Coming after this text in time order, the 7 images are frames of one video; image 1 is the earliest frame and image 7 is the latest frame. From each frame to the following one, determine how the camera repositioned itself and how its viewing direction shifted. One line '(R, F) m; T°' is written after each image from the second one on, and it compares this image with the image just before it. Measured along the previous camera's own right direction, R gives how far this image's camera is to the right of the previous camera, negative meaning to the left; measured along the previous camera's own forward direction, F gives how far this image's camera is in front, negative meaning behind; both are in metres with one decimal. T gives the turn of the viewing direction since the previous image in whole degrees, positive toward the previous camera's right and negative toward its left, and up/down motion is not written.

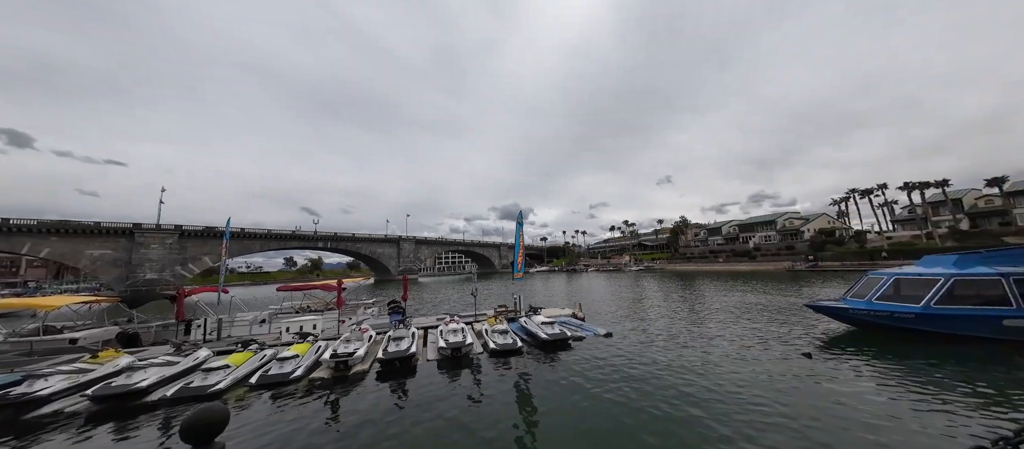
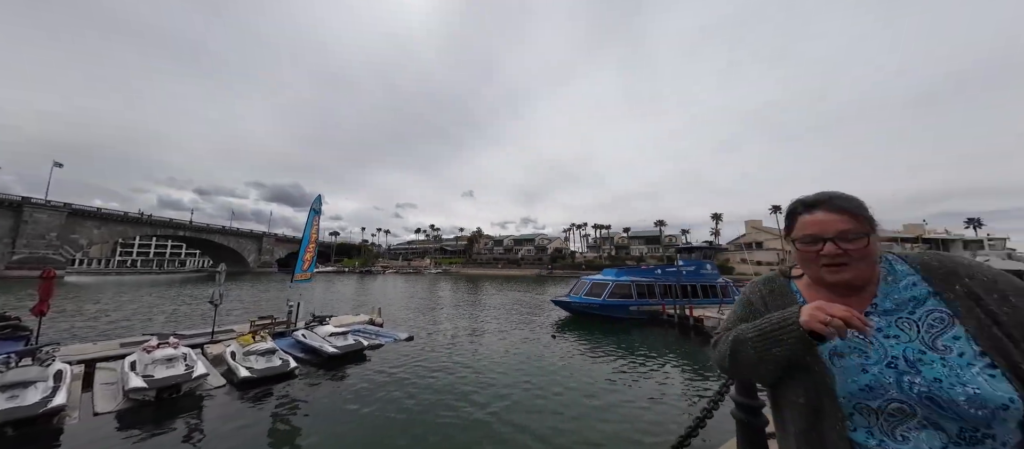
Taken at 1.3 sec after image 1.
(-0.7, +0.7) m; +38°
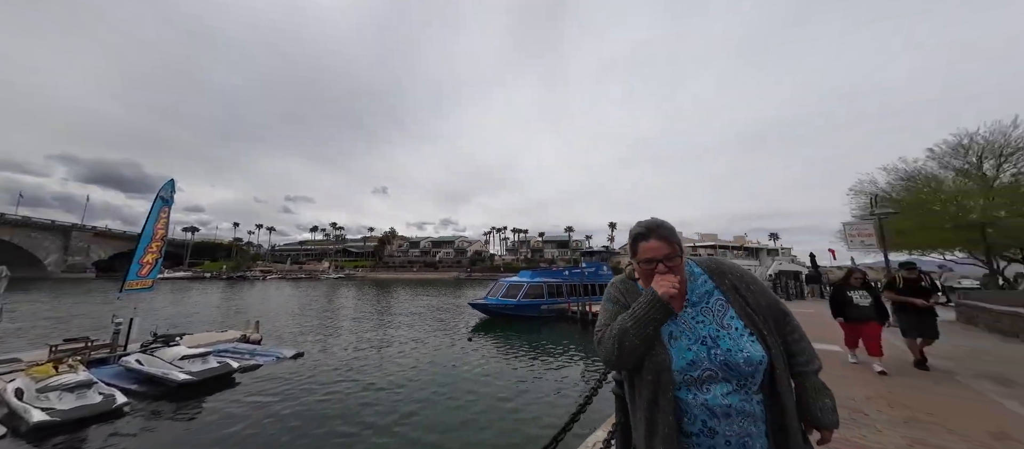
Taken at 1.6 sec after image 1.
(+0.2, +0.1) m; +15°
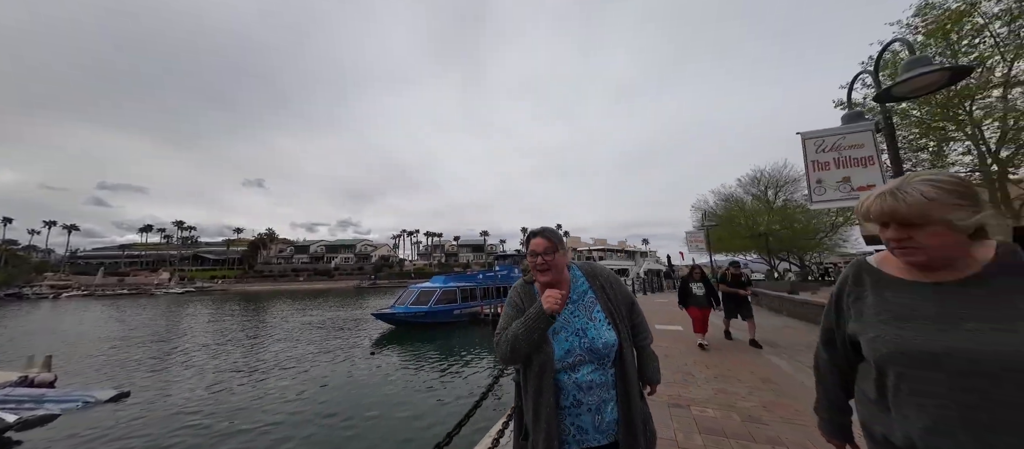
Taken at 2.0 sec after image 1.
(+0.2, -0.1) m; +16°
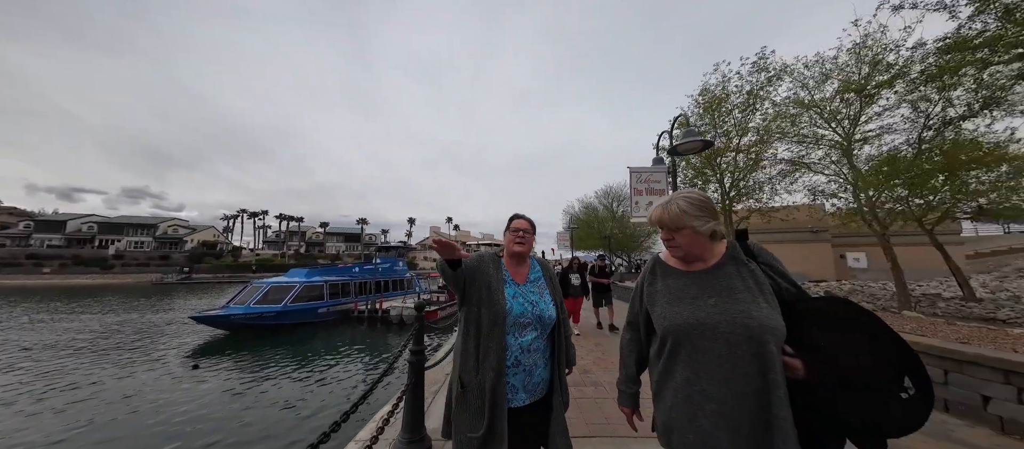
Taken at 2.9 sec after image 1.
(-0.2, -0.5) m; +22°
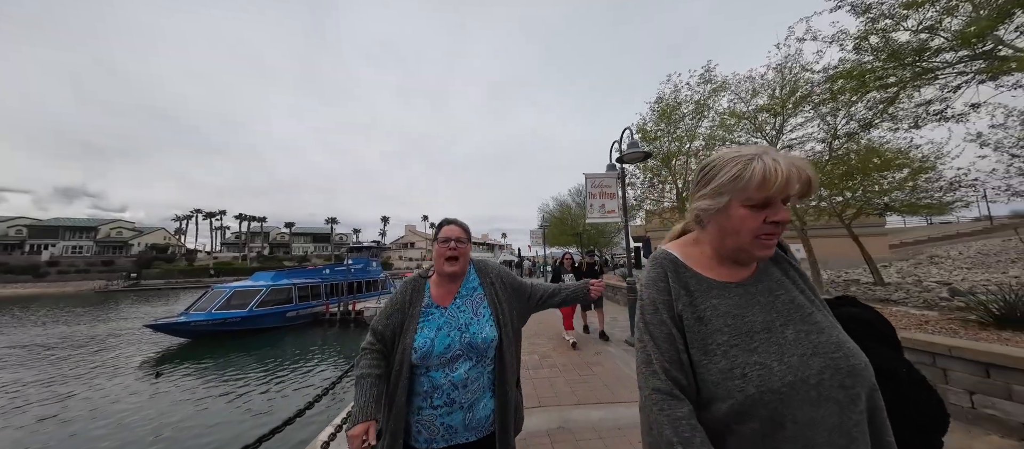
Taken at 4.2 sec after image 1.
(+0.3, -0.5) m; +4°
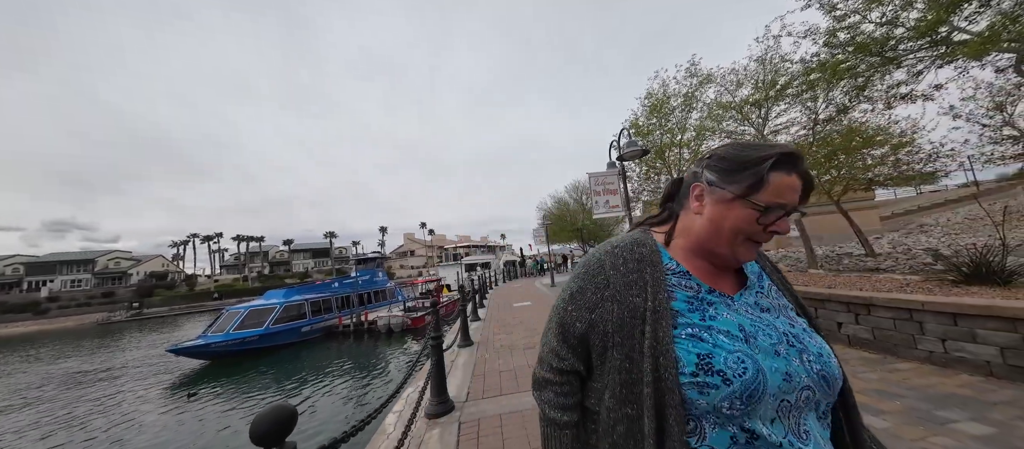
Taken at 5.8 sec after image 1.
(-0.4, -0.5) m; +1°
